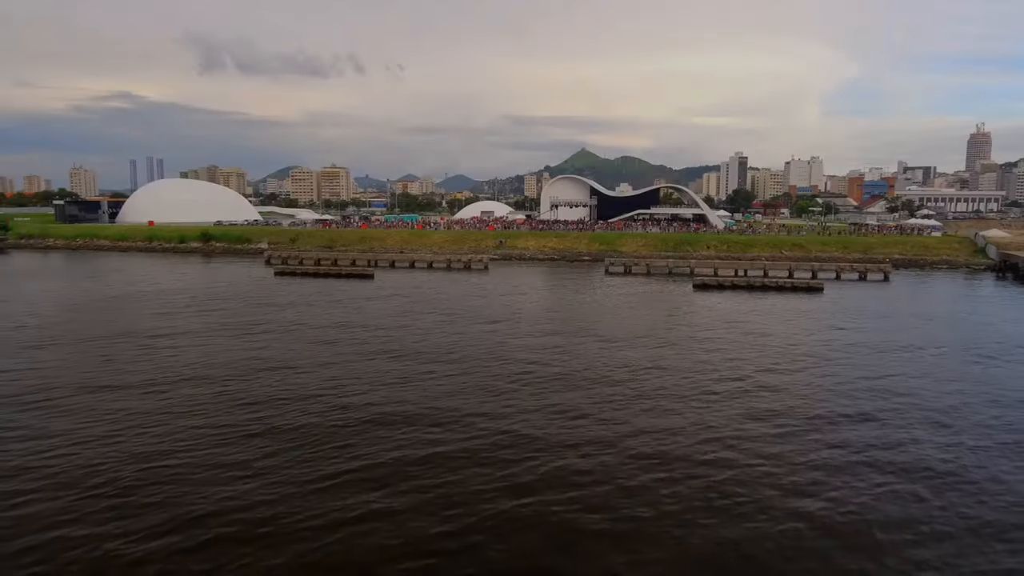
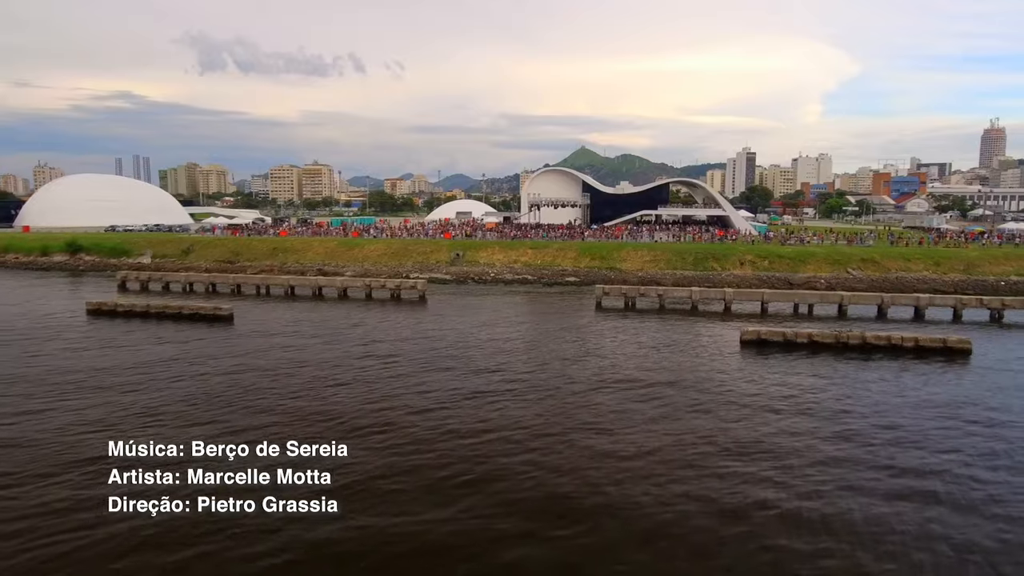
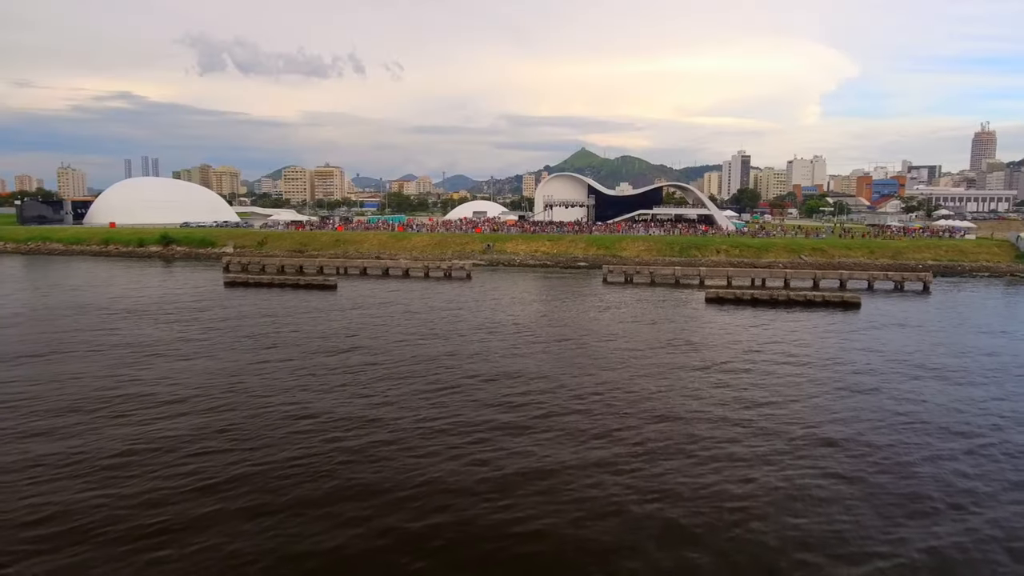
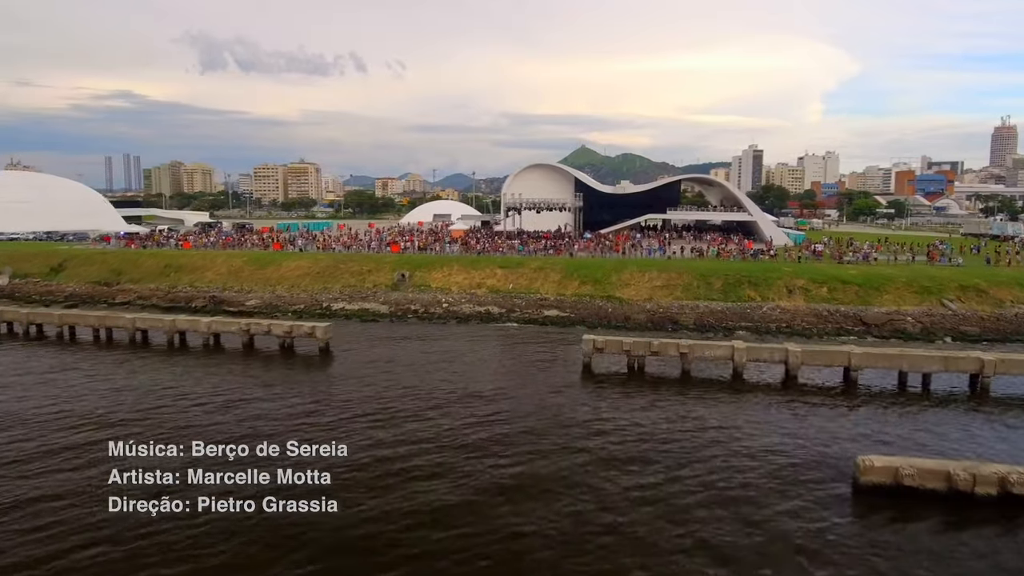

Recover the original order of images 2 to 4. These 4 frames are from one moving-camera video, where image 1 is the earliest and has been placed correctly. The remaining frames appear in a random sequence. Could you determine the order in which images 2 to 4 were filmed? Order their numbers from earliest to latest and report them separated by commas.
3, 2, 4
